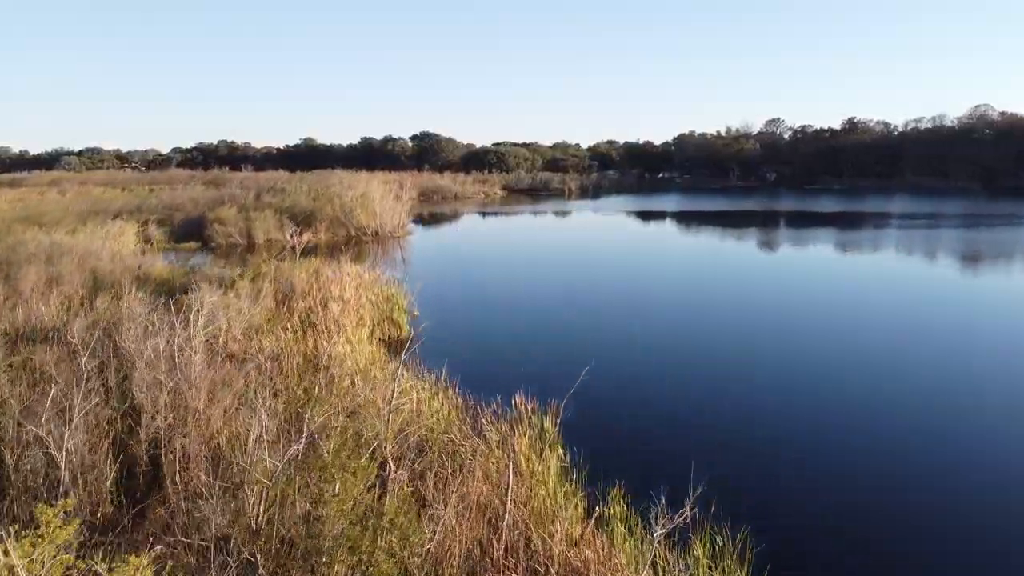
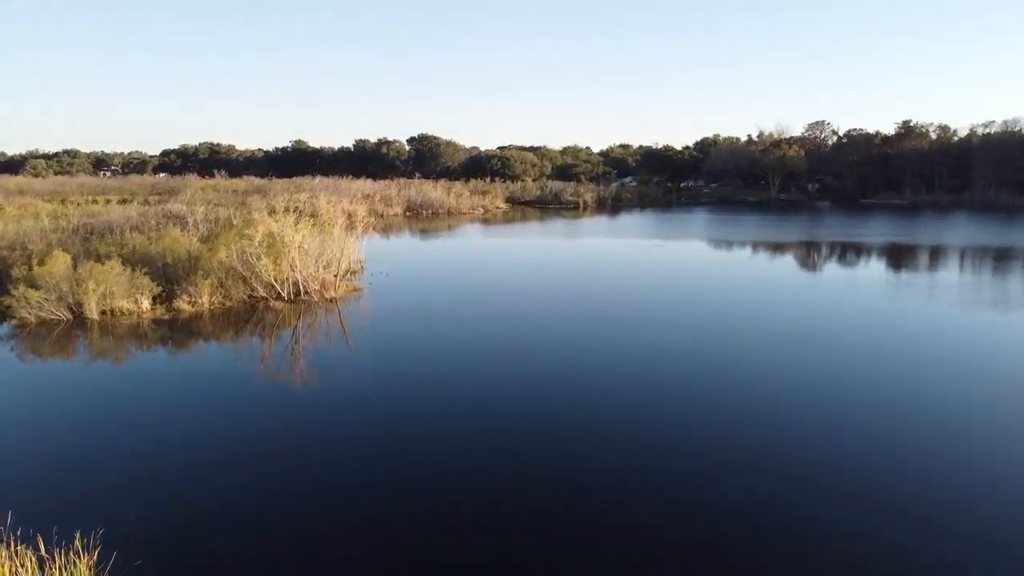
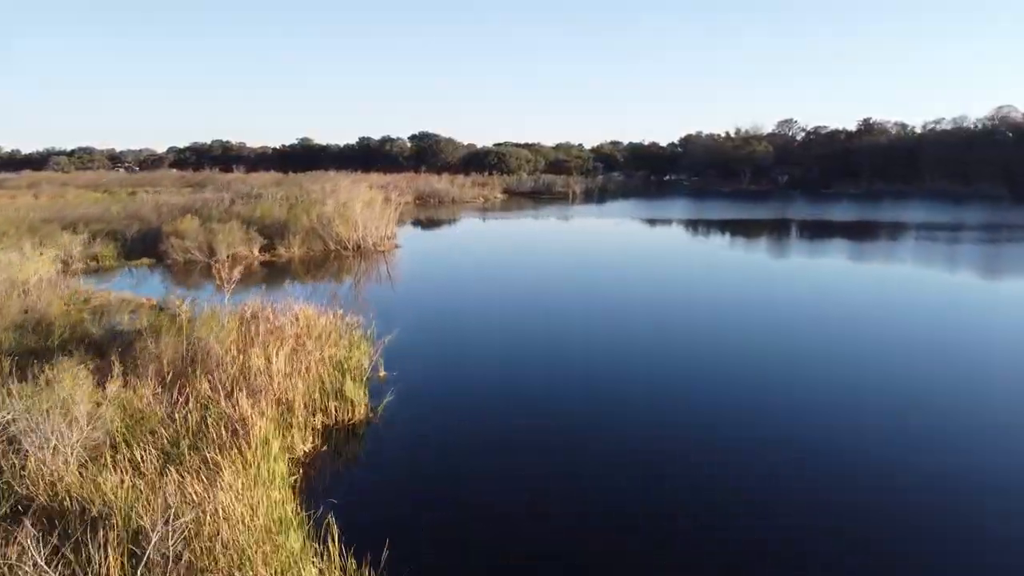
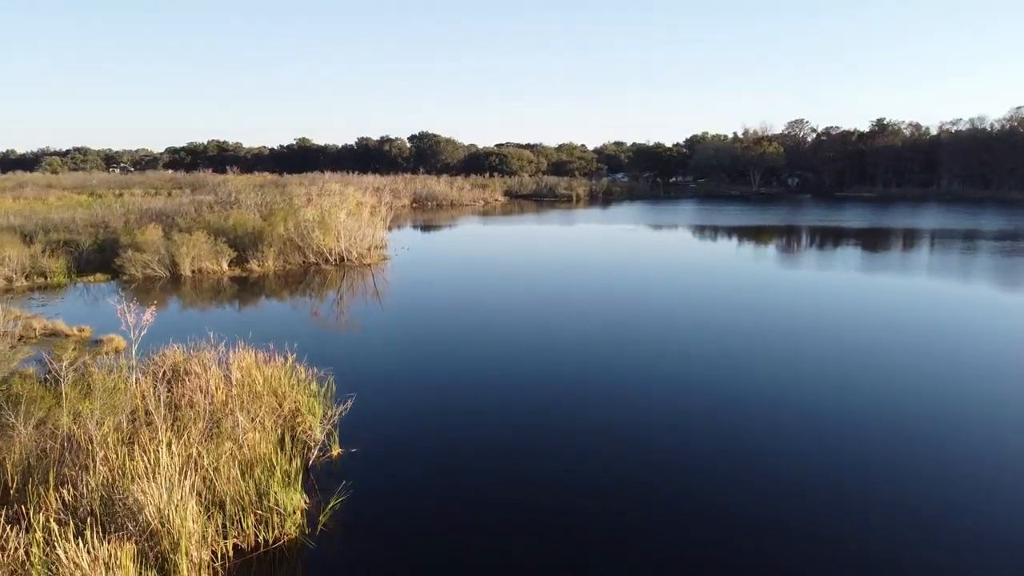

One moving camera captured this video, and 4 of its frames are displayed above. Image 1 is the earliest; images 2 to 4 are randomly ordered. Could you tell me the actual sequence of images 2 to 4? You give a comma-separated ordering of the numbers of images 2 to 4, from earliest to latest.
3, 4, 2
